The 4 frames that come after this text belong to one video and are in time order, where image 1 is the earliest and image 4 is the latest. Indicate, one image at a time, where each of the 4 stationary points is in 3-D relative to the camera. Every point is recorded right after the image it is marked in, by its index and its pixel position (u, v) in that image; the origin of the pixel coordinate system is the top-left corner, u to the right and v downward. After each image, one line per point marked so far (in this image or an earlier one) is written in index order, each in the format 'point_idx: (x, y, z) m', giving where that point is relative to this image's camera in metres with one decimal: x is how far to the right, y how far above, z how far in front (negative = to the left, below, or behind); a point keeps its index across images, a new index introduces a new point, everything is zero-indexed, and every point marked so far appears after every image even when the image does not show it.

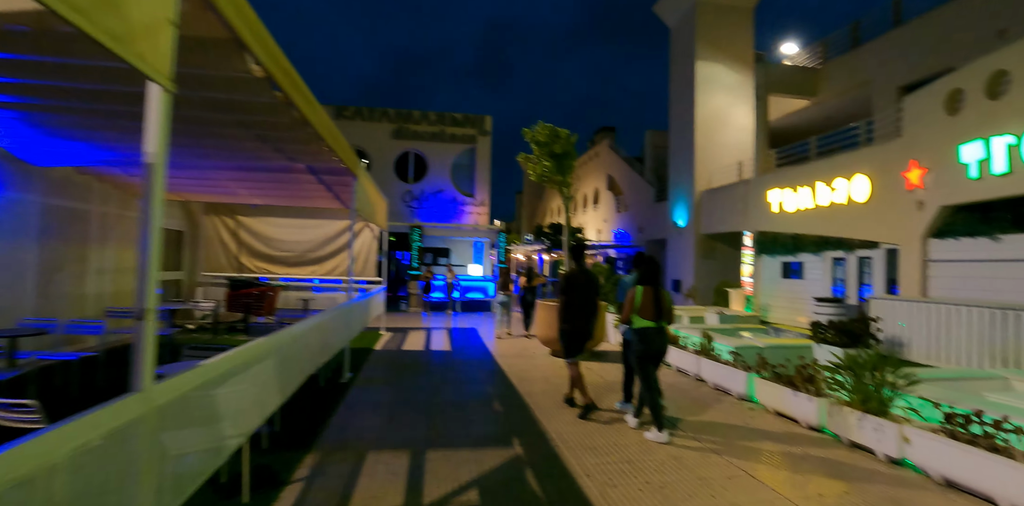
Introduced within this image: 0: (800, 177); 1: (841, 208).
0: (+7.3, +1.9, +13.1) m
1: (+7.5, +1.0, +11.7) m
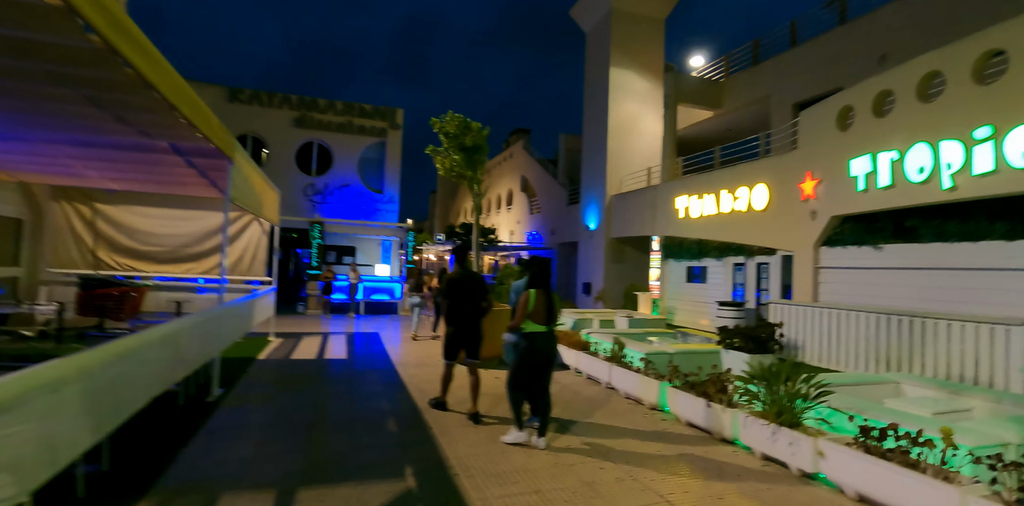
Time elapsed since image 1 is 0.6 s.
0: (+5.0, +1.8, +13.4) m
1: (+5.4, +0.9, +12.1) m
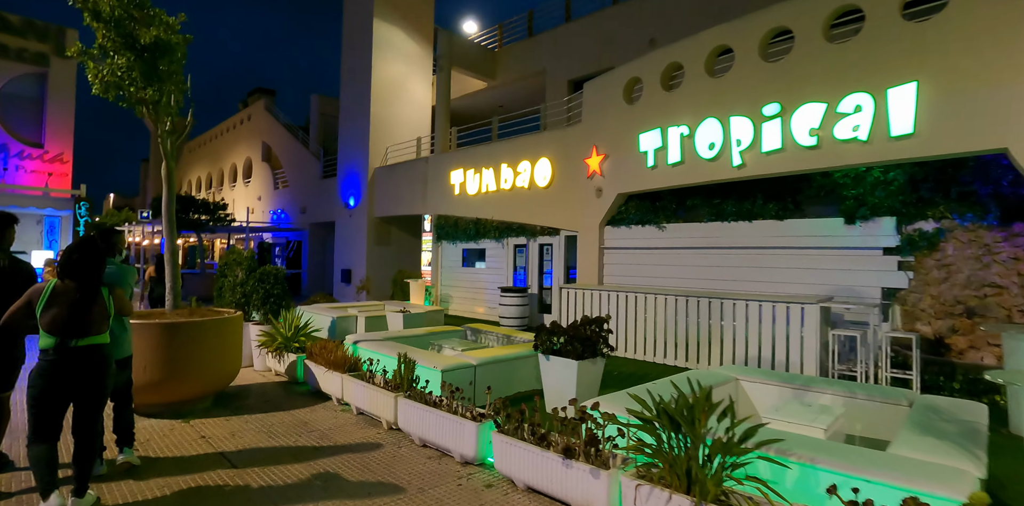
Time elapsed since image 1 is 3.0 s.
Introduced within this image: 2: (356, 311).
0: (-0.7, +2.3, +11.9) m
1: (+0.2, +1.3, +11.0) m
2: (-2.9, -1.1, +9.6) m
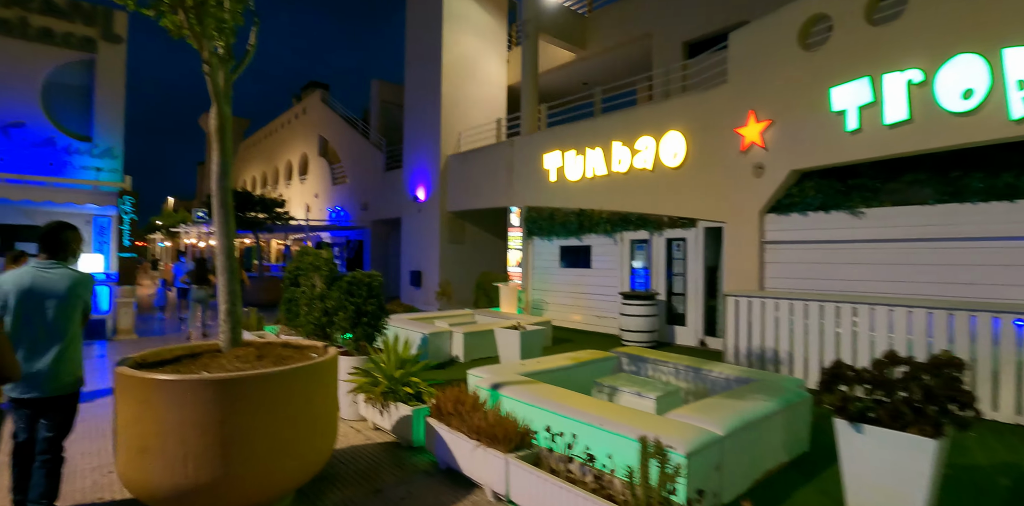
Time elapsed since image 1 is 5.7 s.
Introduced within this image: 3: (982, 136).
0: (+1.5, +2.3, +9.9) m
1: (+2.3, +1.4, +8.8) m
2: (-1.0, -1.1, +7.7) m
3: (+4.9, +1.2, +5.3) m
